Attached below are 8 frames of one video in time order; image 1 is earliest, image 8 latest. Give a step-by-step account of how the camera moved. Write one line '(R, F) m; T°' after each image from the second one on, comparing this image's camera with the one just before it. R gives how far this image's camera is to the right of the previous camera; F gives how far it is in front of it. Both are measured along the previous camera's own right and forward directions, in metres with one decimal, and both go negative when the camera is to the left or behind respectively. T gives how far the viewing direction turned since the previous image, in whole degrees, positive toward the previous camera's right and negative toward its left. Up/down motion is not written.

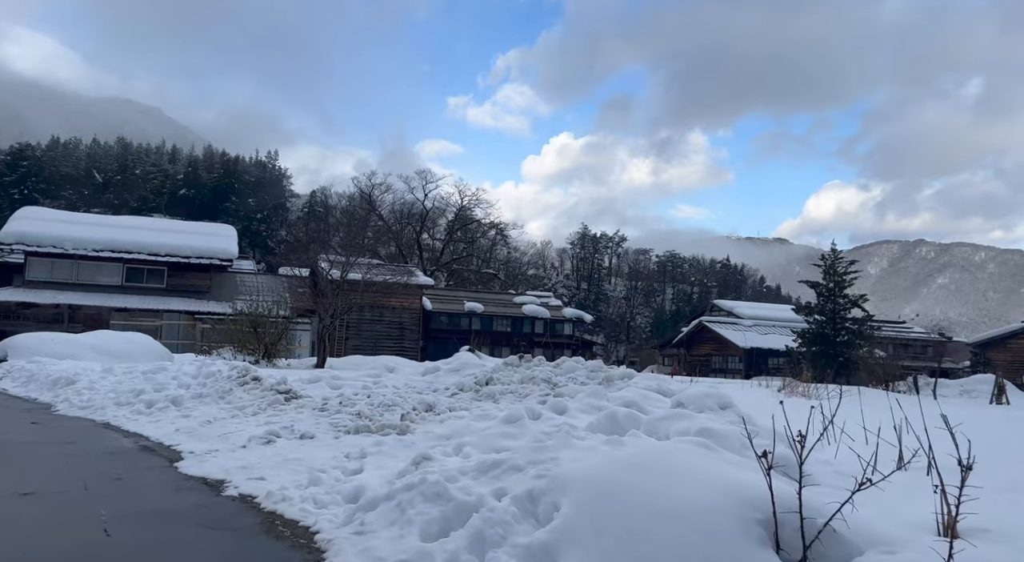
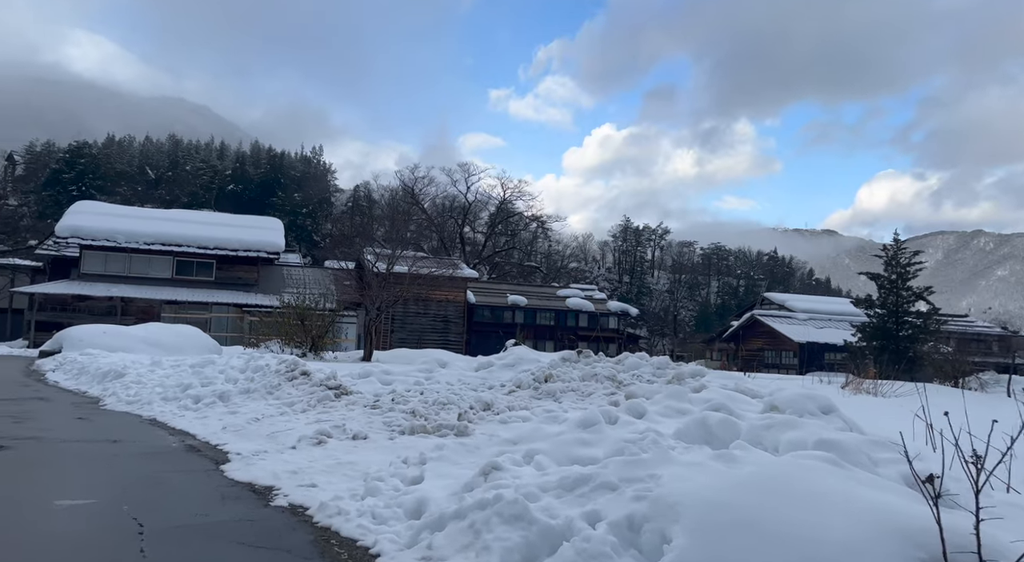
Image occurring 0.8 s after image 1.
(-0.2, +0.6) m; -3°
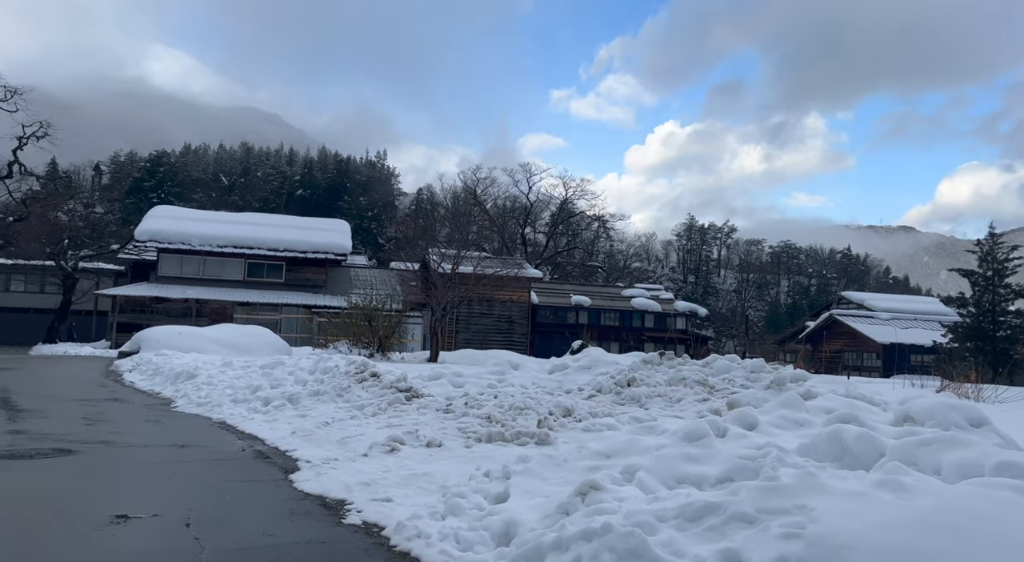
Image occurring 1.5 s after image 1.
(-0.2, +0.6) m; -4°
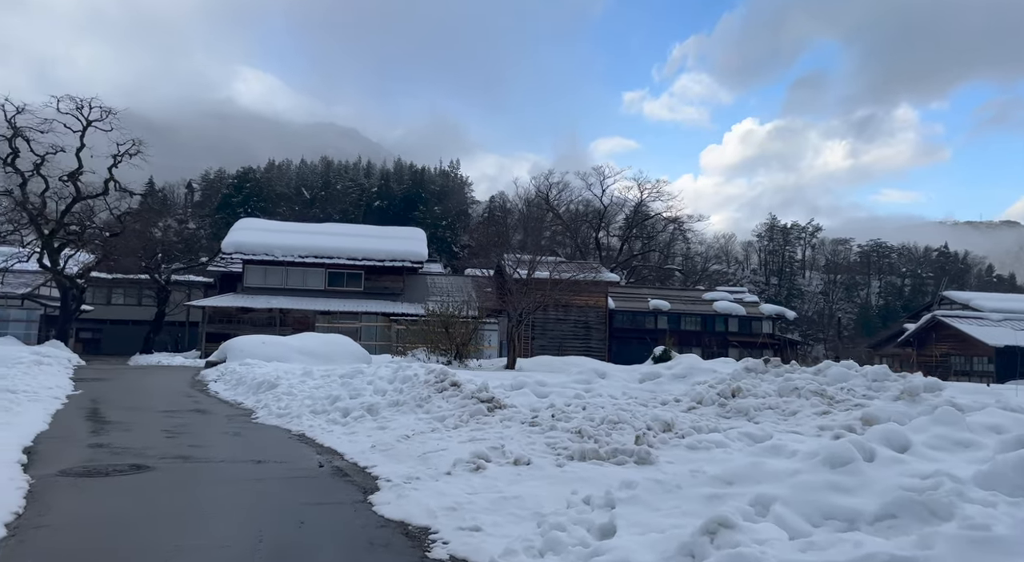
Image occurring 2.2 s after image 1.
(-0.2, +0.6) m; -5°
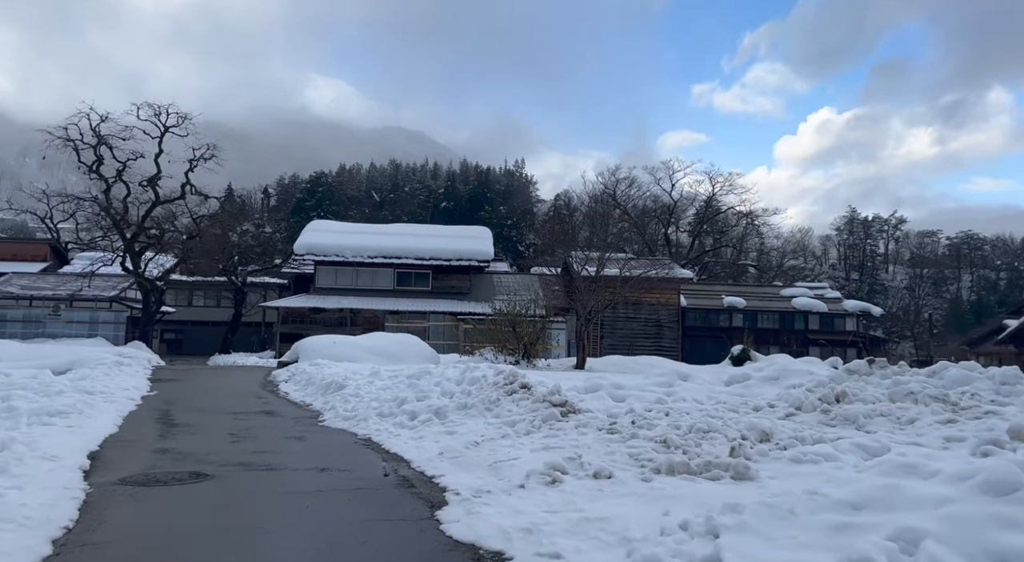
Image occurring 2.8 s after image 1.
(-0.1, +0.6) m; -5°
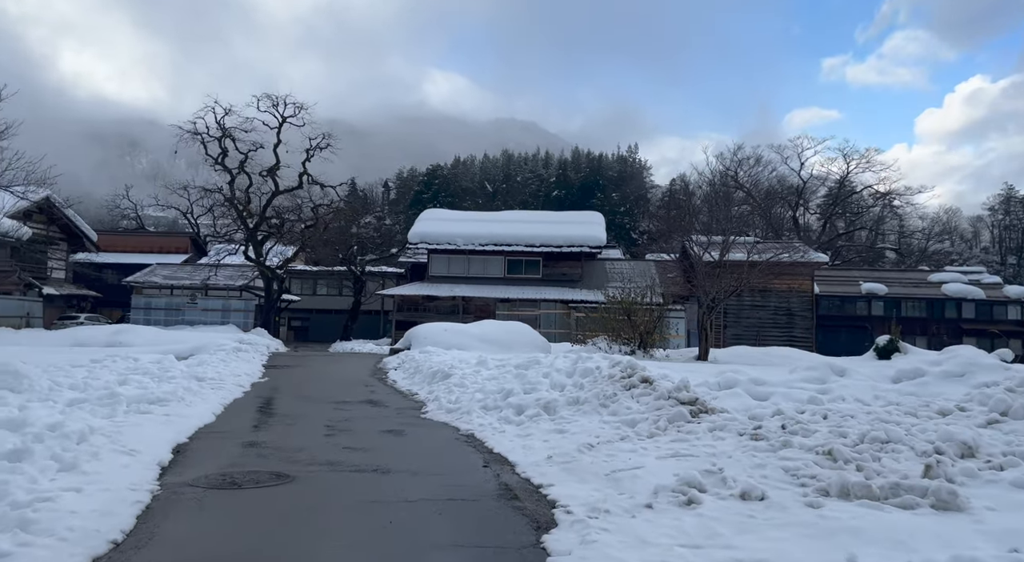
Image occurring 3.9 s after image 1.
(-0.1, +1.2) m; -8°
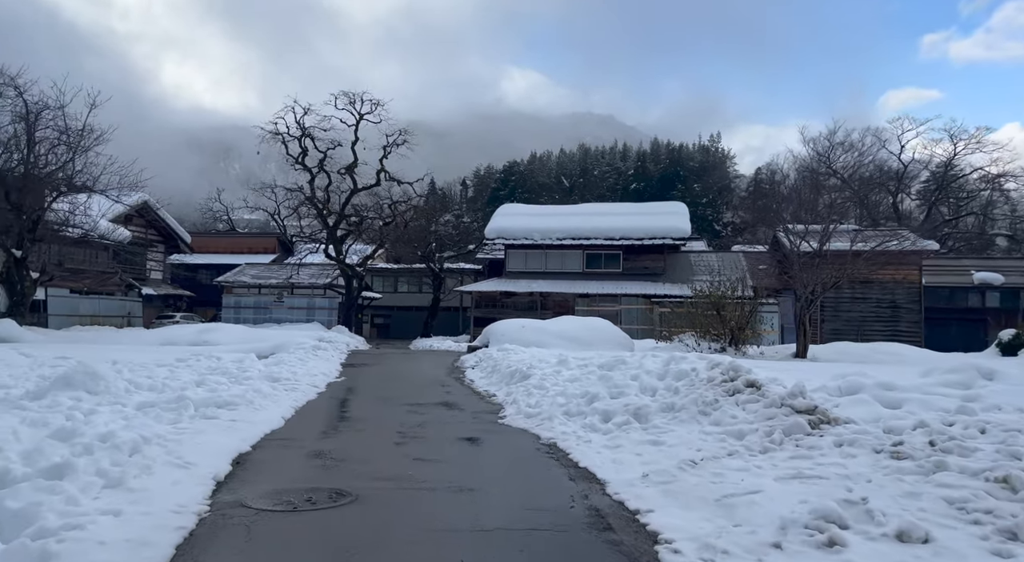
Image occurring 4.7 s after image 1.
(-0.1, +0.9) m; -6°
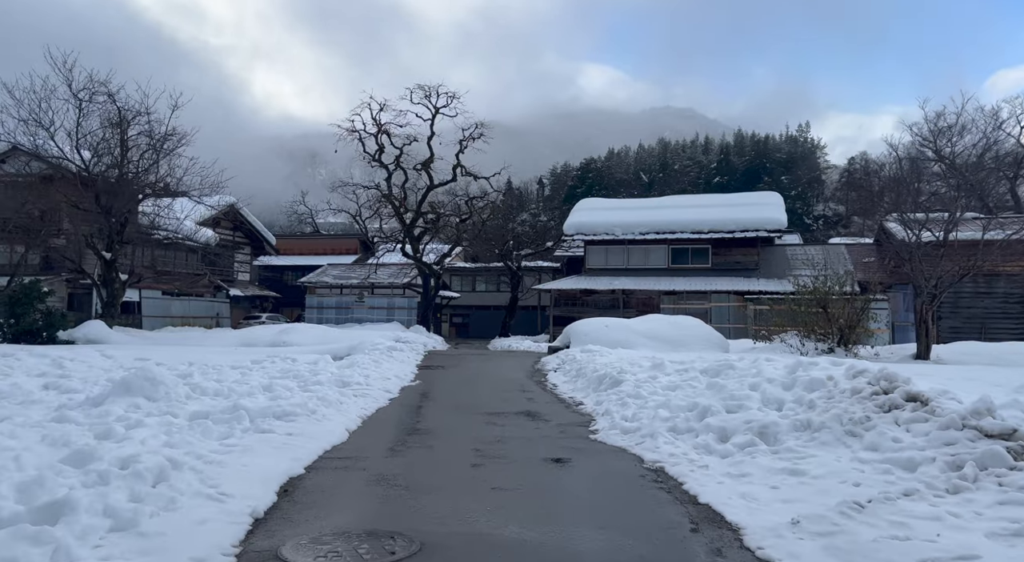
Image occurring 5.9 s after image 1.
(-0.2, +1.3) m; -6°
